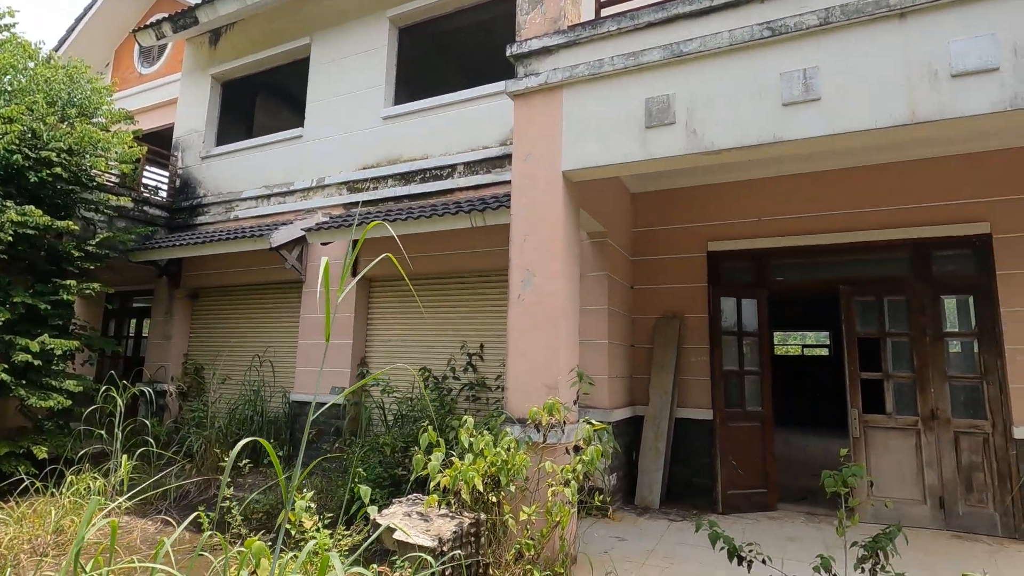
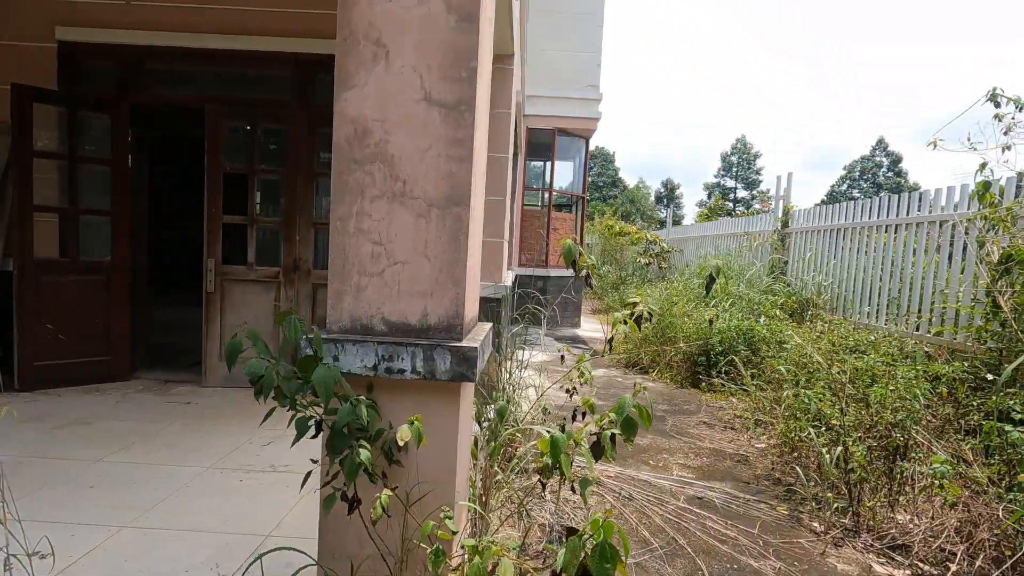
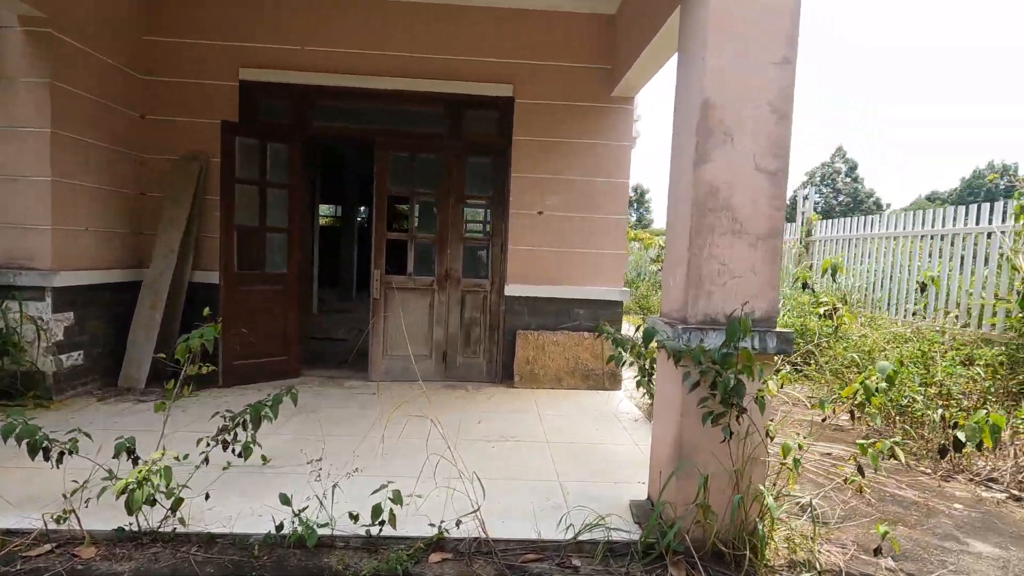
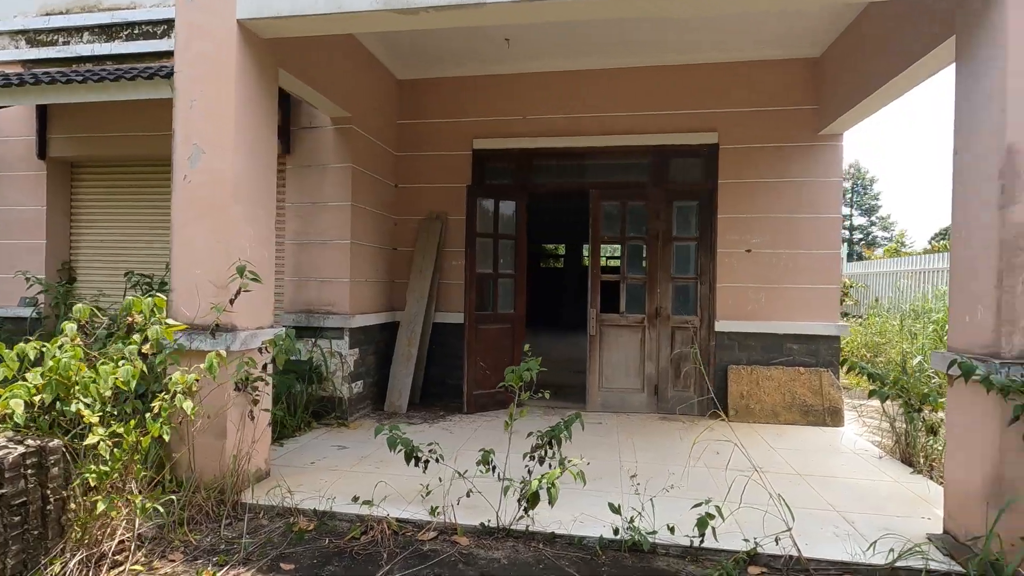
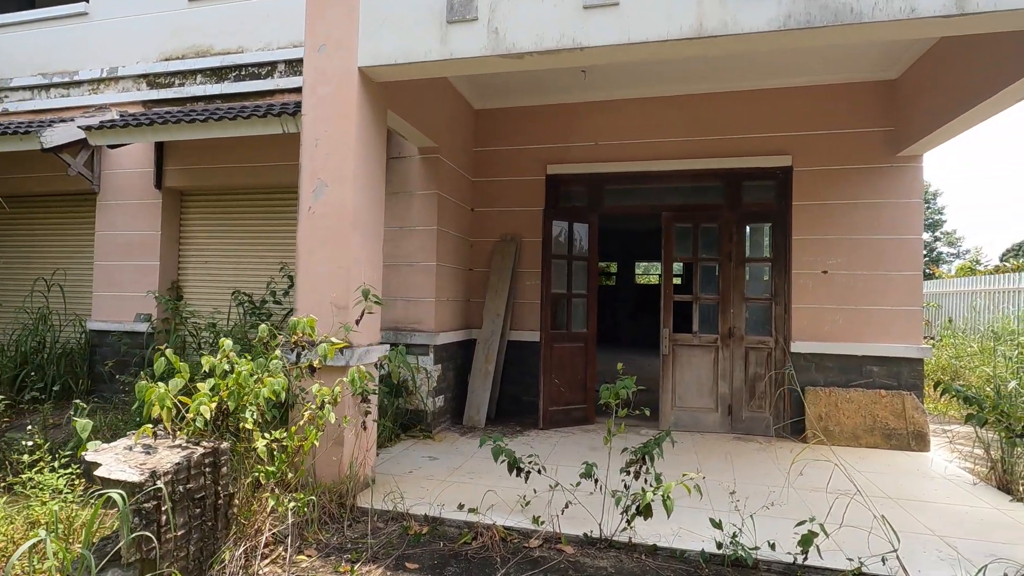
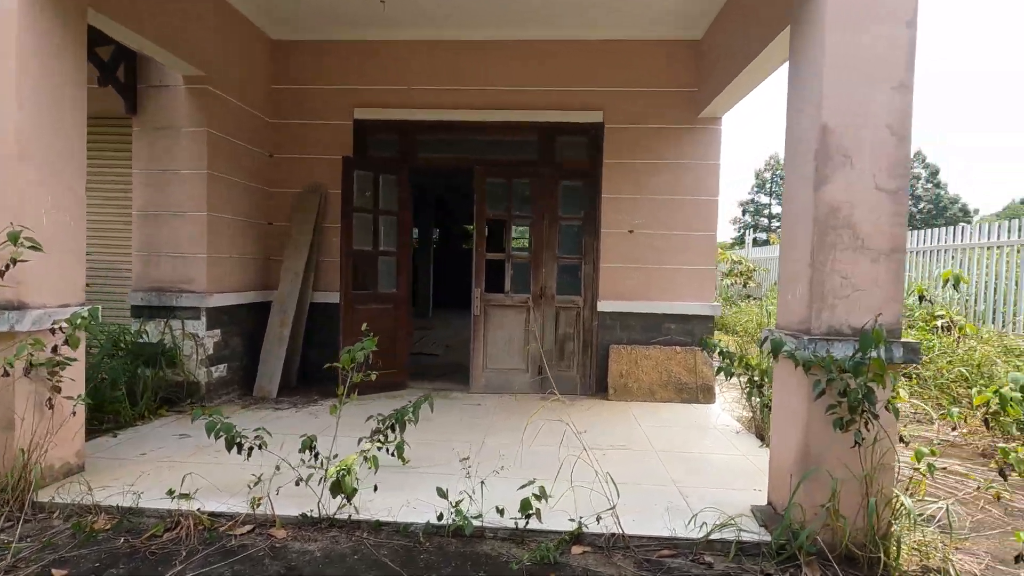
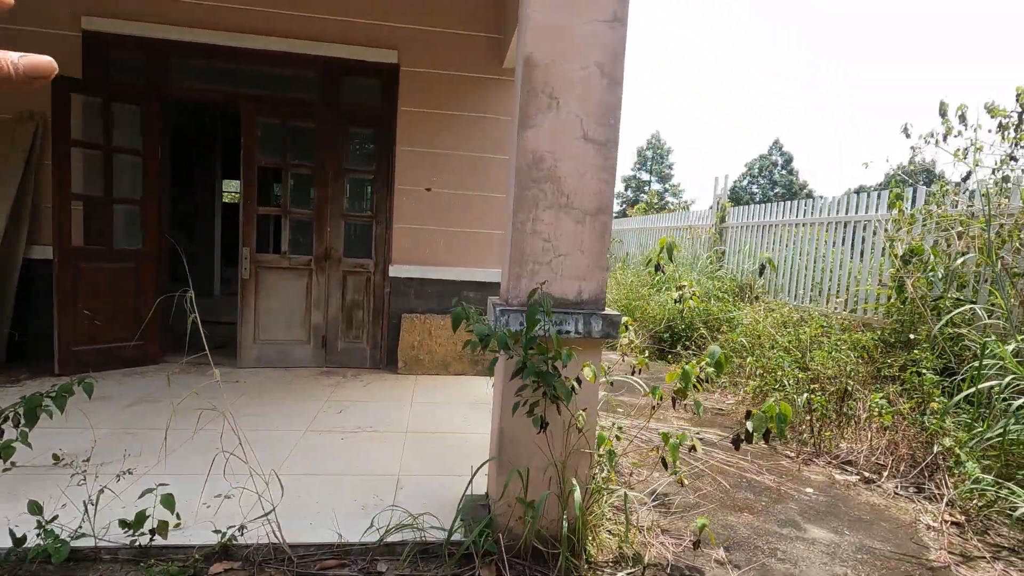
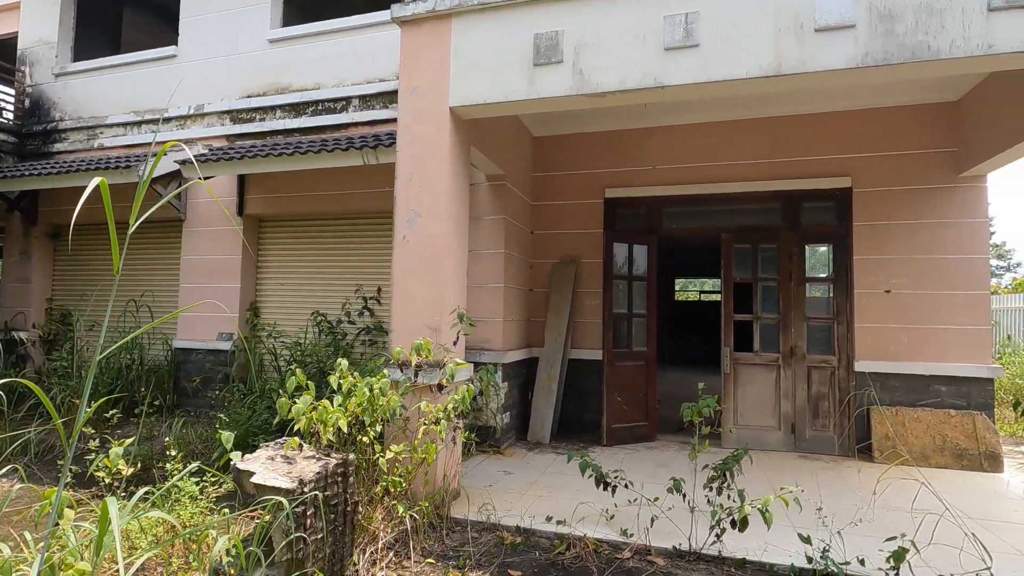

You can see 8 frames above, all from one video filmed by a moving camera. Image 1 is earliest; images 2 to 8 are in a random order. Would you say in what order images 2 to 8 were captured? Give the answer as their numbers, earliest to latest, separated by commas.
8, 5, 4, 6, 3, 7, 2
